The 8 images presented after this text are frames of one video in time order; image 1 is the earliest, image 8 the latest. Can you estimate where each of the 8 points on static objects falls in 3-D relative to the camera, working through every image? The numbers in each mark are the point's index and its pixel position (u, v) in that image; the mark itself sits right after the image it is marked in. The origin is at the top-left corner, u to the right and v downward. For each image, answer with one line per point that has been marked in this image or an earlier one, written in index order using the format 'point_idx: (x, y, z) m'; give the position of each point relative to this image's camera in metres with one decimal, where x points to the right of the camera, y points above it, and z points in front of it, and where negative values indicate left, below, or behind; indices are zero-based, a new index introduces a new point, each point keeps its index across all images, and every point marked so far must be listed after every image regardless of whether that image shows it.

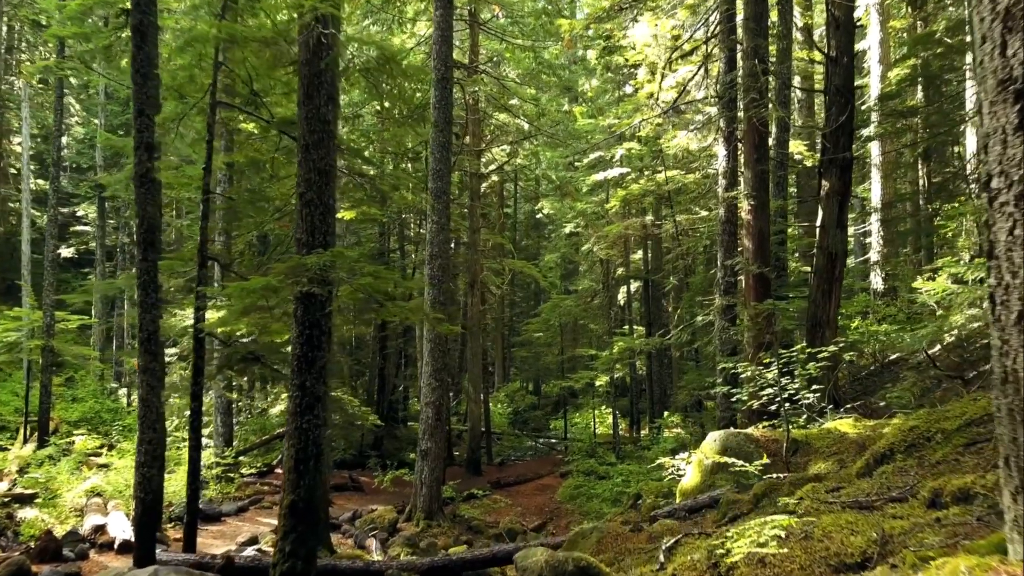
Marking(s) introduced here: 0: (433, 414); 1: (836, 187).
0: (-1.2, -2.0, +12.2) m
1: (+4.2, +1.3, +10.1) m
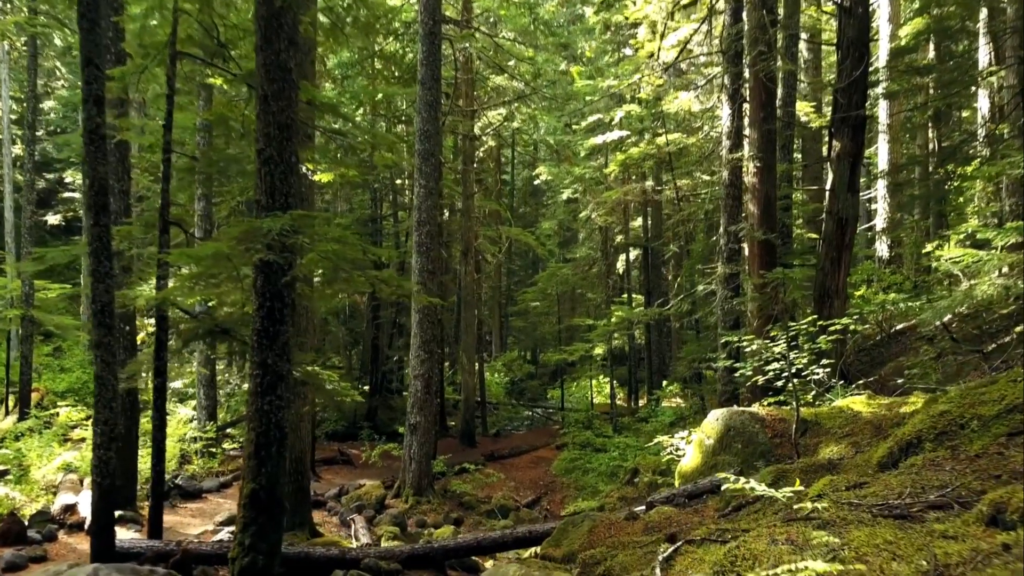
0: (-1.4, -1.5, +11.7) m
1: (+4.1, +1.7, +9.5) m
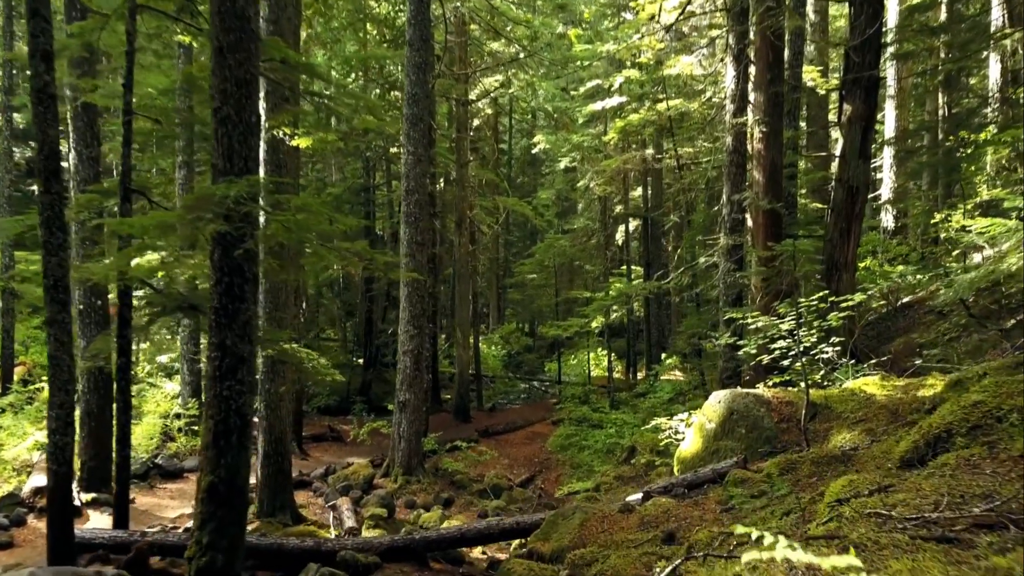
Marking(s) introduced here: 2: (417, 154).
0: (-1.5, -1.1, +11.3) m
1: (+4.0, +2.0, +8.9) m
2: (-1.4, +1.9, +11.2) m
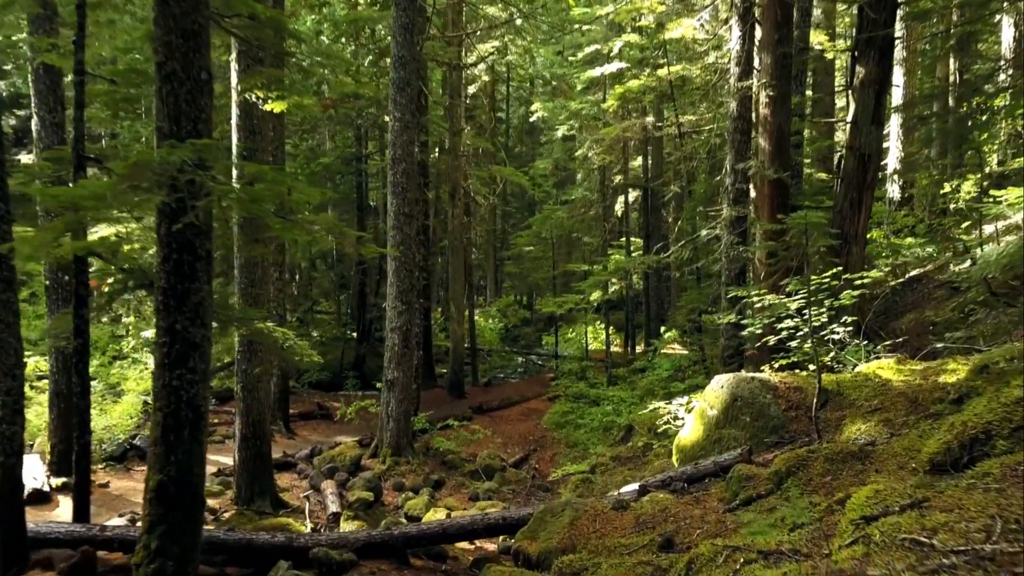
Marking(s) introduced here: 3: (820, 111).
0: (-1.6, -0.7, +10.8) m
1: (+3.9, +2.3, +8.3) m
2: (-1.5, +2.3, +10.6) m
3: (+6.0, +3.4, +15.0) m
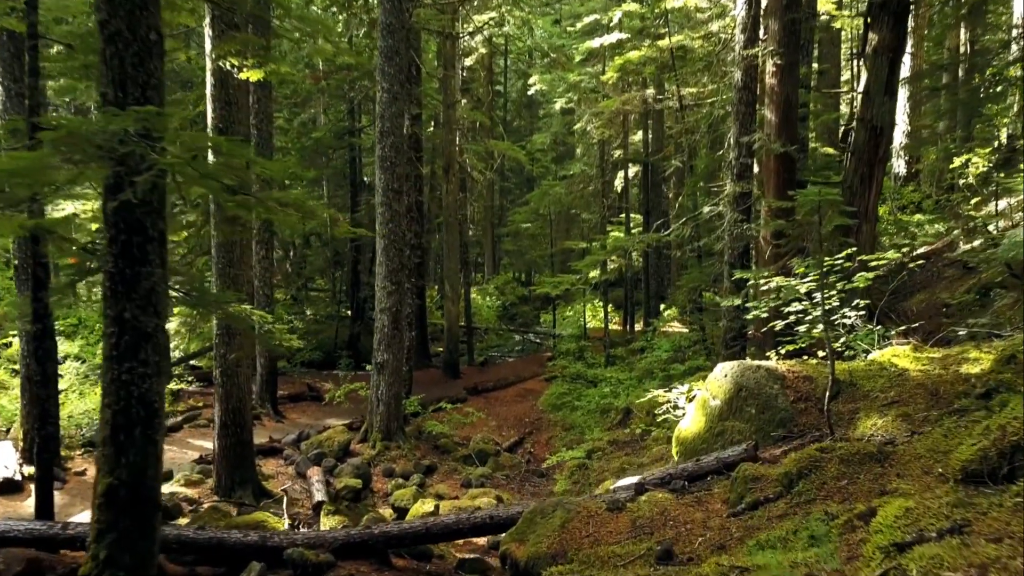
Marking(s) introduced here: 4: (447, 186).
0: (-1.6, -0.5, +10.4) m
1: (+3.8, +2.5, +7.8) m
2: (-1.6, +2.6, +10.1) m
3: (+5.9, +3.9, +14.5) m
4: (-1.5, +2.3, +17.4) m
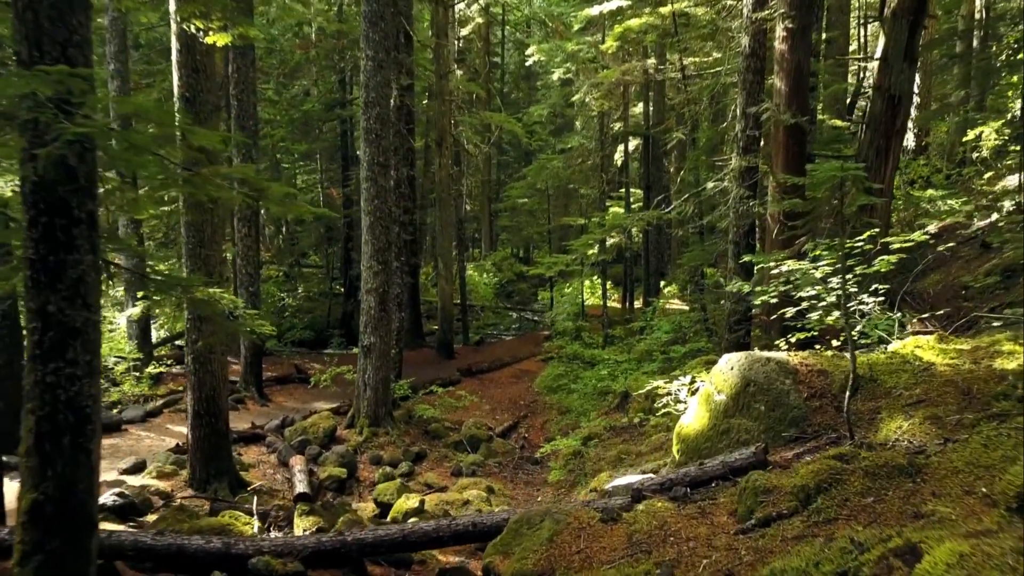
0: (-1.7, -0.2, +9.9) m
1: (+3.7, +2.7, +7.3) m
2: (-1.6, +2.8, +9.5) m
3: (+5.8, +4.2, +13.9) m
4: (-1.5, +2.8, +16.8) m
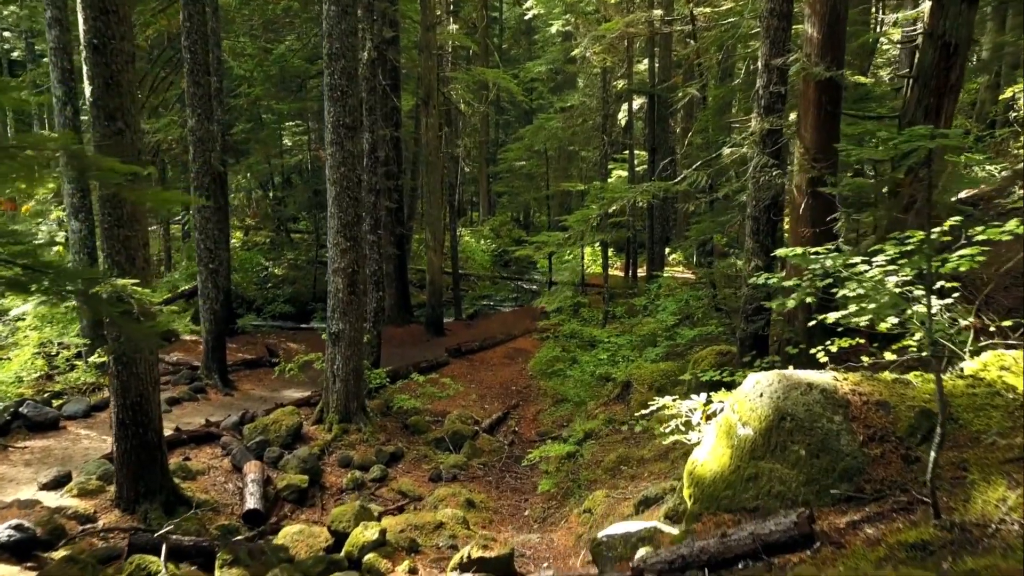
0: (-1.9, 0.0, +8.8) m
1: (+3.6, +2.8, +6.0) m
2: (-1.8, +3.0, +8.2) m
3: (+5.7, +4.7, +12.5) m
4: (-1.7, +3.4, +15.5) m
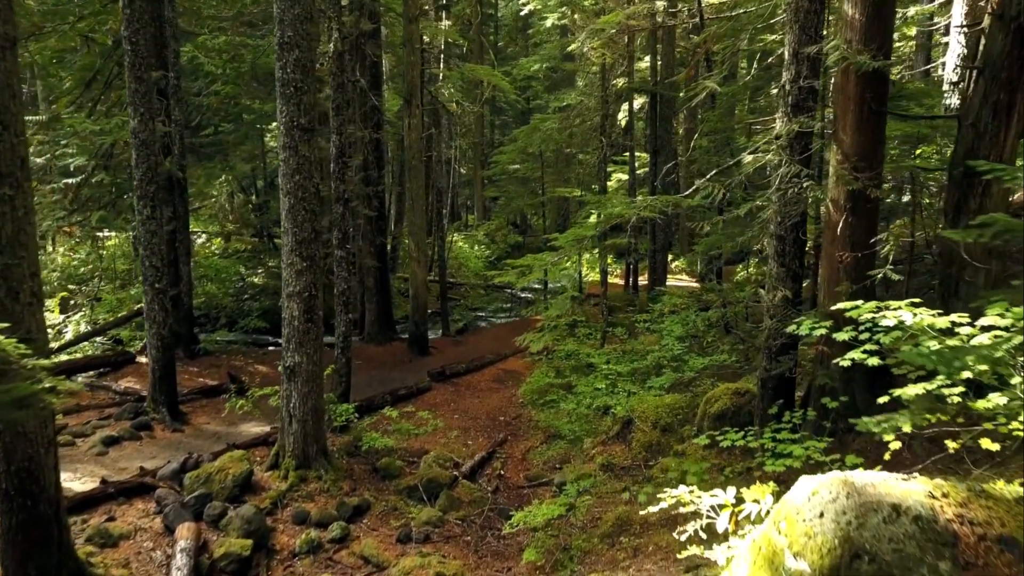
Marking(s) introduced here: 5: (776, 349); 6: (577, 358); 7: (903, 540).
0: (-2.0, -0.2, +7.6) m
1: (+3.4, +2.5, +4.8) m
2: (-2.0, +2.8, +7.1) m
3: (+5.5, +4.4, +11.3) m
4: (-1.8, +3.1, +14.3) m
5: (+2.1, -0.5, +5.9) m
6: (+1.0, -1.1, +11.7) m
7: (+1.3, -0.8, +2.5) m
